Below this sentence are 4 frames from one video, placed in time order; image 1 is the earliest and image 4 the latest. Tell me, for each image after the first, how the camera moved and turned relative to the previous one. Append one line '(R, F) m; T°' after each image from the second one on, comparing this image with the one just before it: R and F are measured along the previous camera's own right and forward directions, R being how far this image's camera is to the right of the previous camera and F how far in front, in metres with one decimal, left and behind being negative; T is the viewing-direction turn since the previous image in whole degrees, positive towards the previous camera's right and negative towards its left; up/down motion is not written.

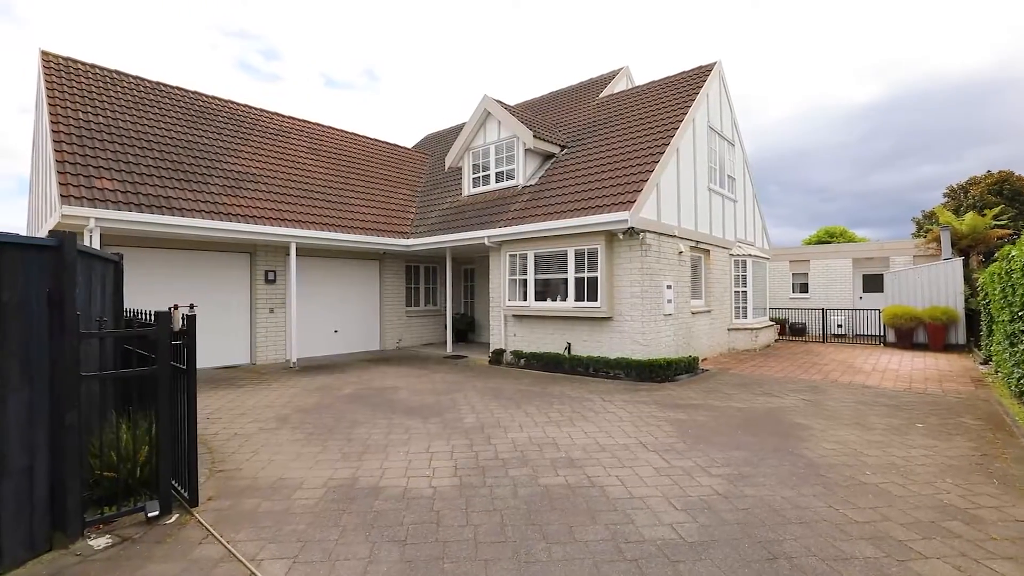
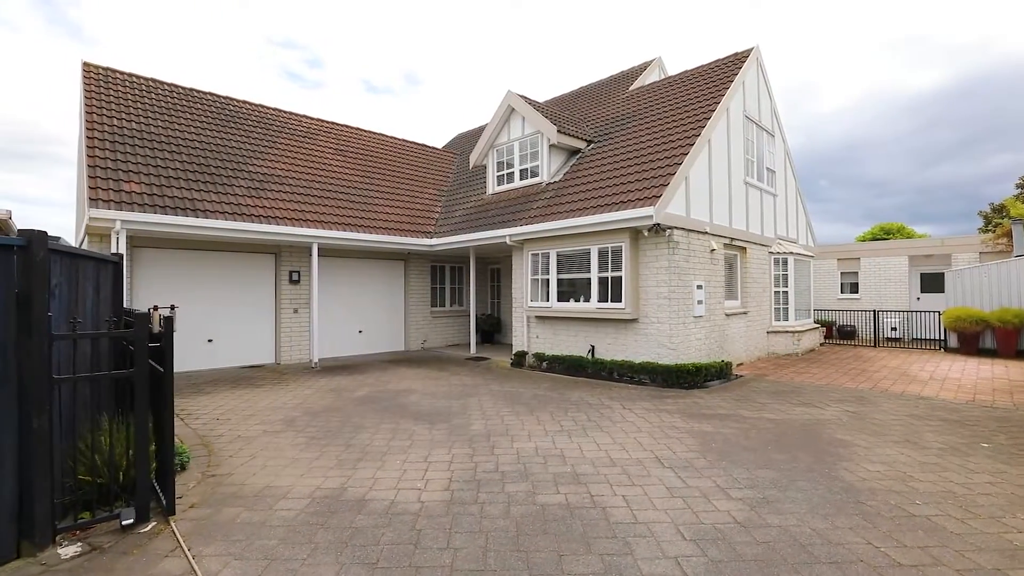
(+0.3, +0.3) m; -5°
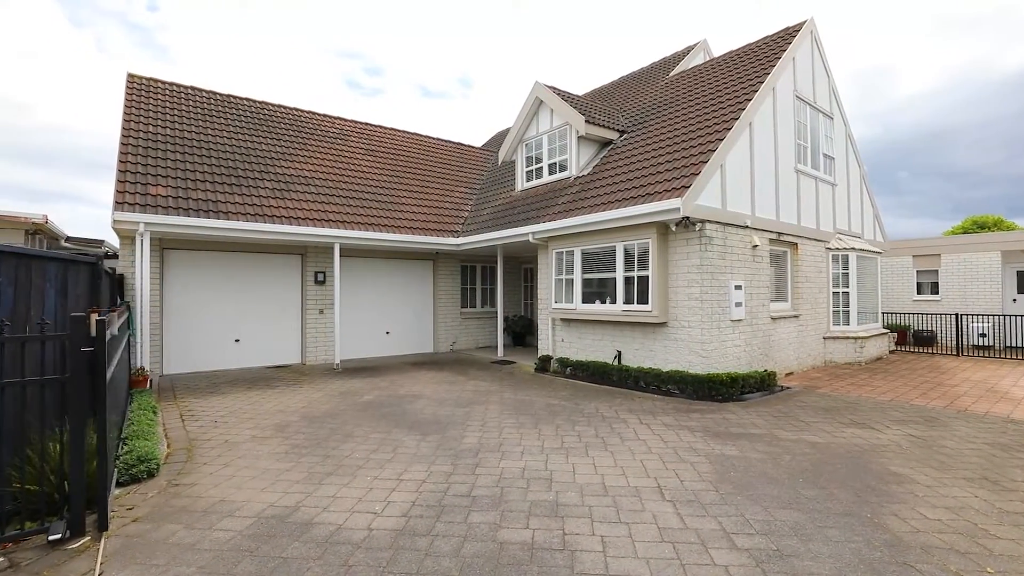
(+0.6, +0.6) m; -7°
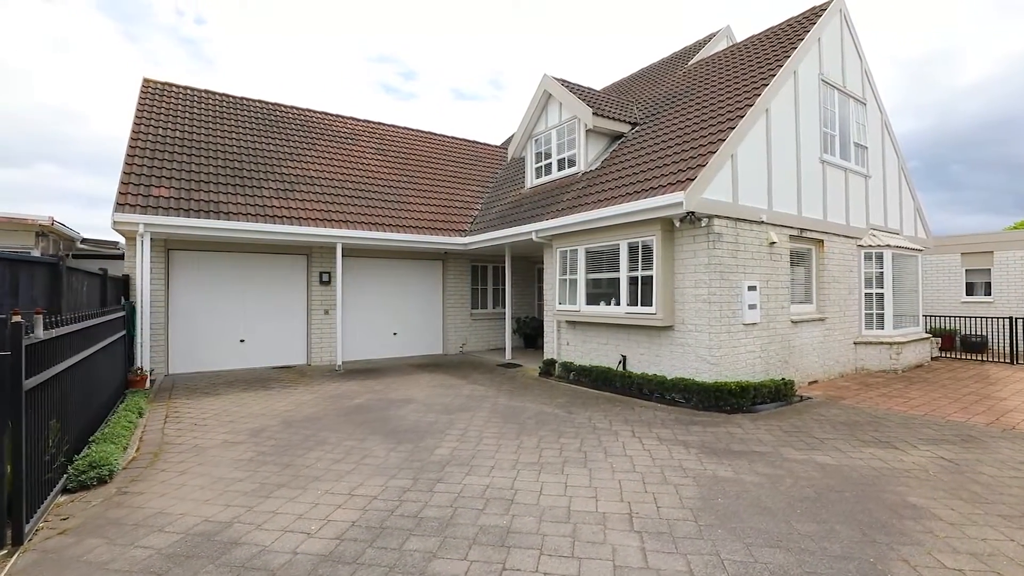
(+0.6, +0.4) m; -4°
